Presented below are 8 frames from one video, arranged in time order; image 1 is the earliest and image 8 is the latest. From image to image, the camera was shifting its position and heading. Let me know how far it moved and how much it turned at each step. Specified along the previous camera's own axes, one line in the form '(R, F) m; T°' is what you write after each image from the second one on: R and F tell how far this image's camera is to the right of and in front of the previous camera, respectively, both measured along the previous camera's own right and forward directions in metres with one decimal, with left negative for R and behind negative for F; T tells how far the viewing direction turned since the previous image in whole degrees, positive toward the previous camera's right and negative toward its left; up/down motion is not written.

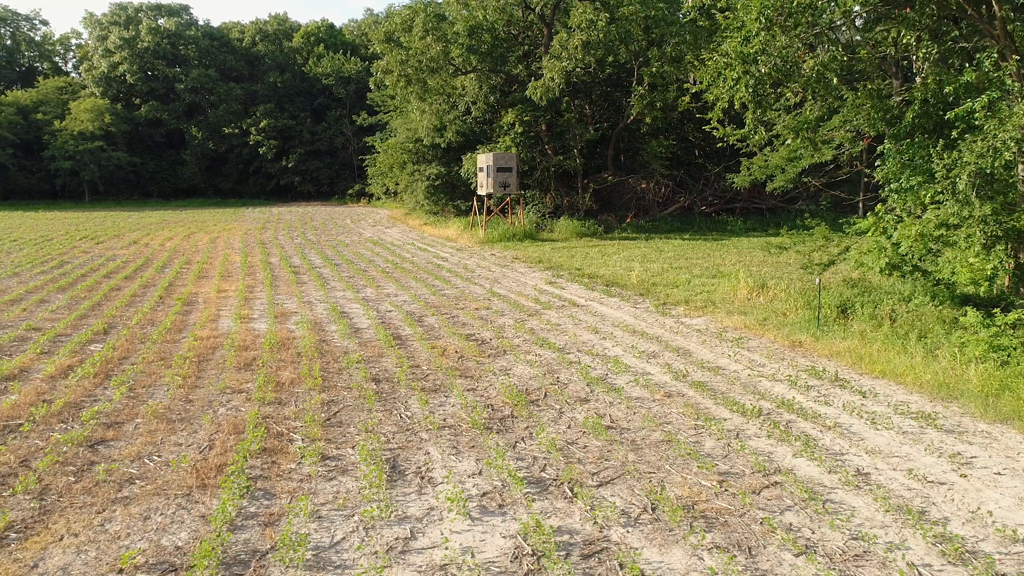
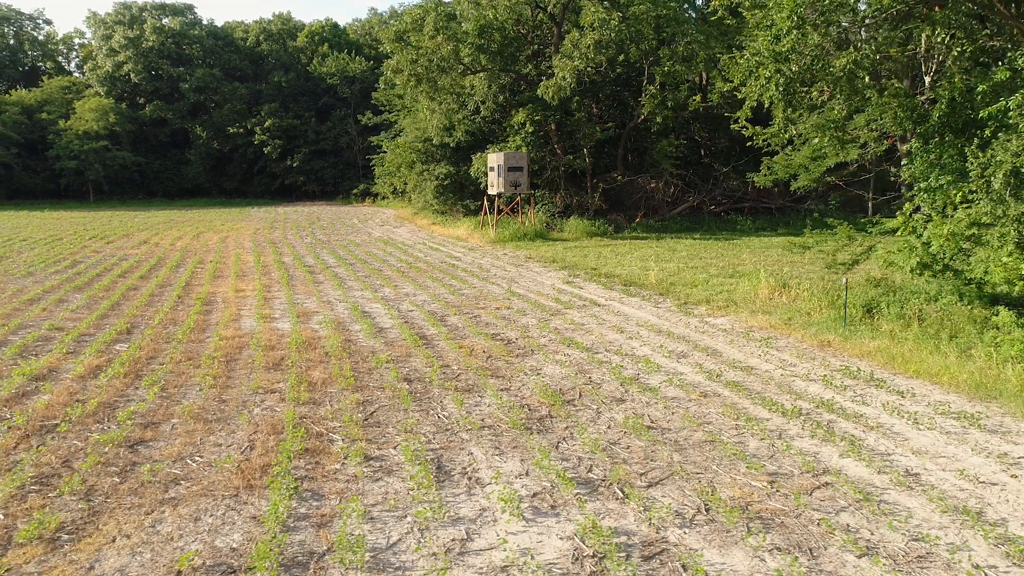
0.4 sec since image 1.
(-0.3, 0.0) m; 0°
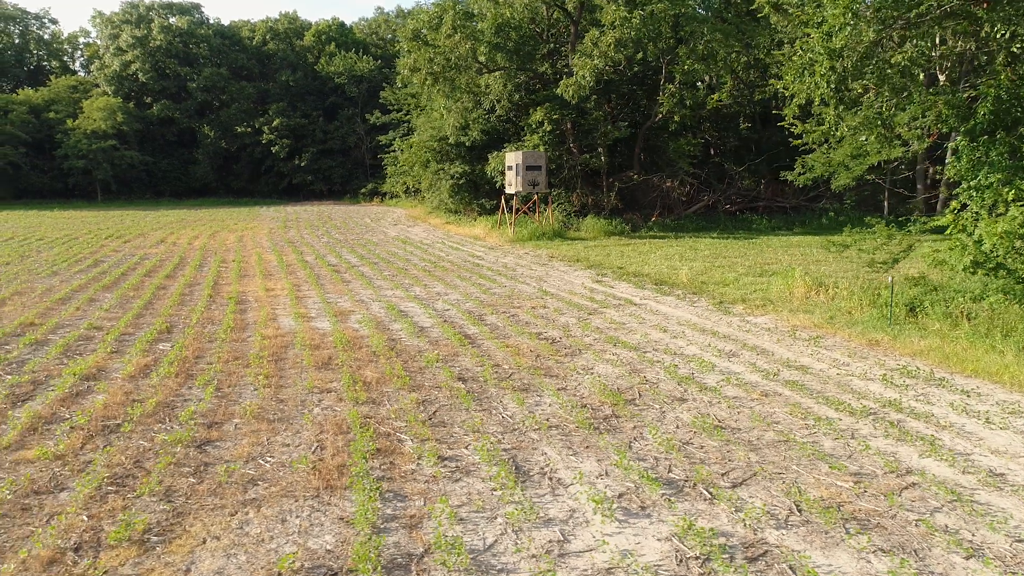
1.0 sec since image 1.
(-0.5, +0.1) m; 0°
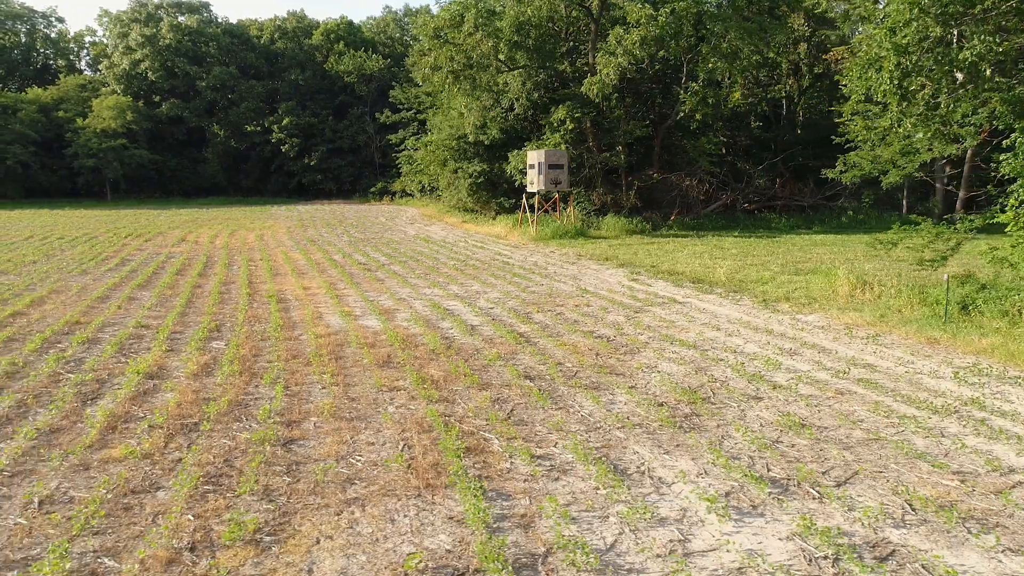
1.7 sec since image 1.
(-0.6, +0.1) m; 0°
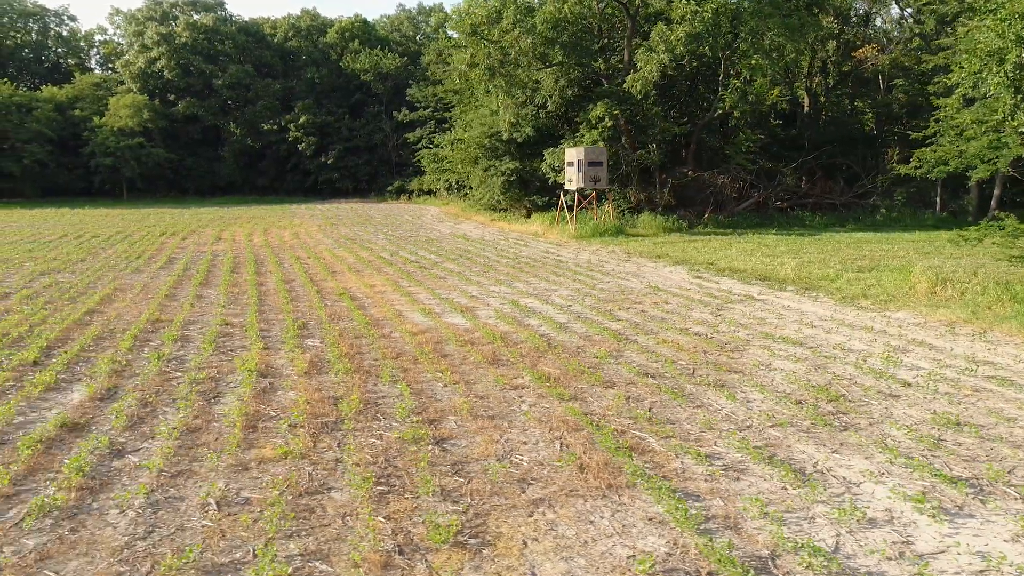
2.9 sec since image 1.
(-1.1, +0.1) m; 0°
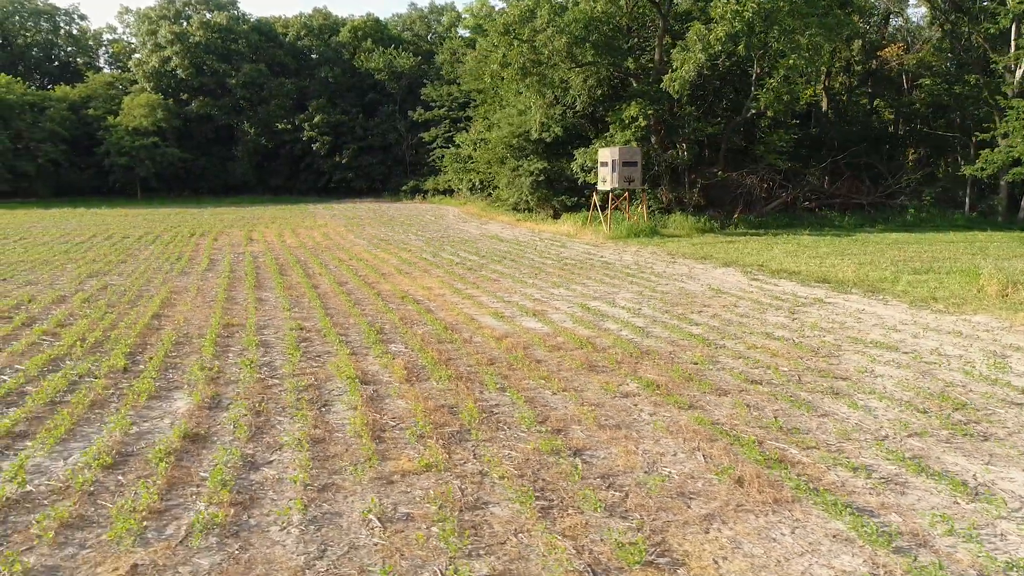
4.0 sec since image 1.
(-0.9, +0.1) m; 0°
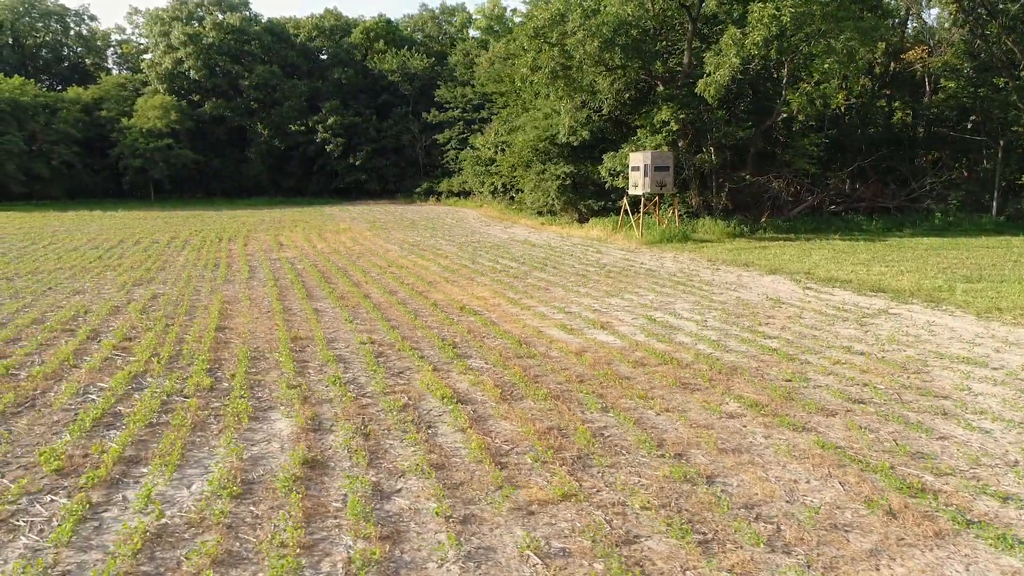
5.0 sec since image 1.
(-0.8, +0.1) m; 0°
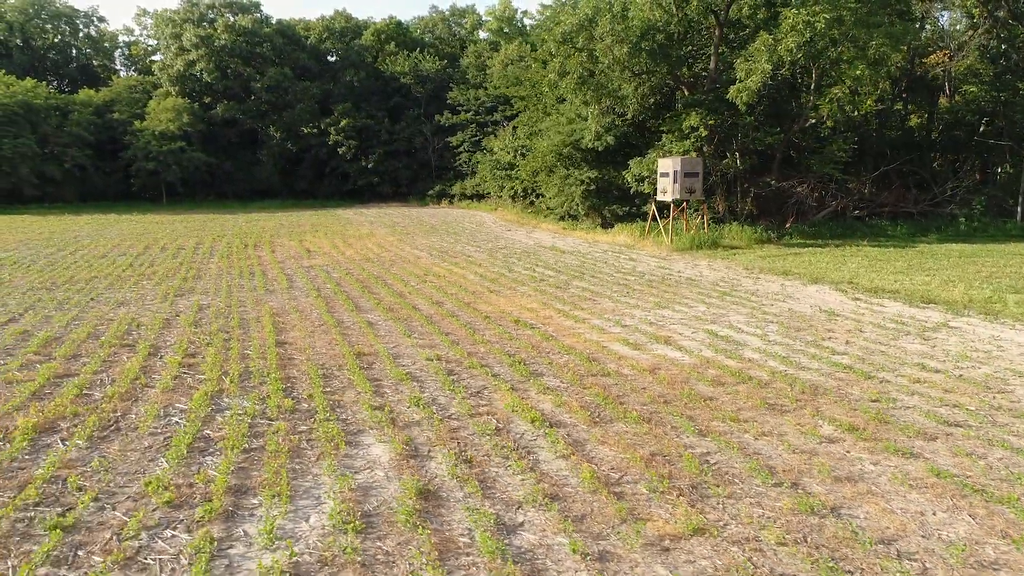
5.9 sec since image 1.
(-0.8, +0.1) m; 0°
